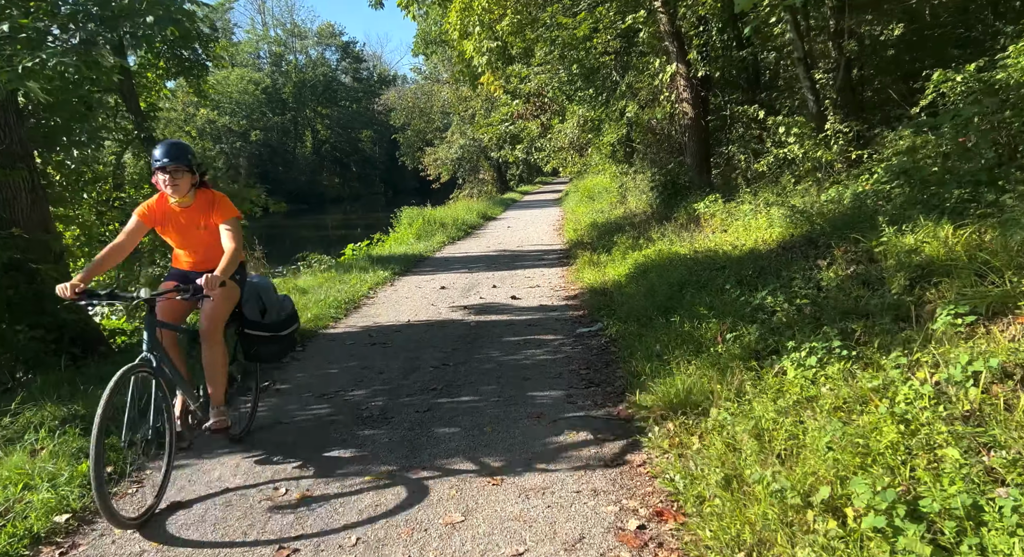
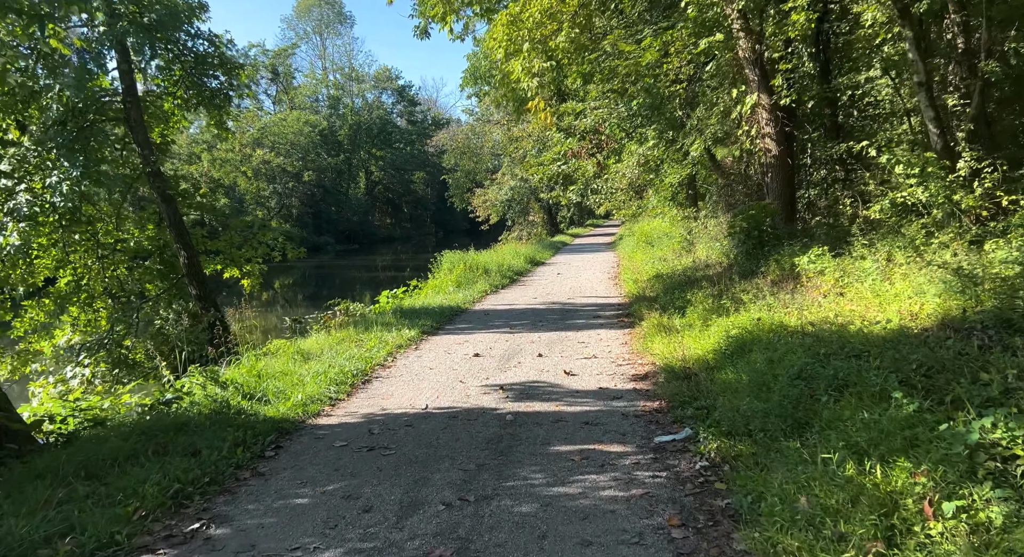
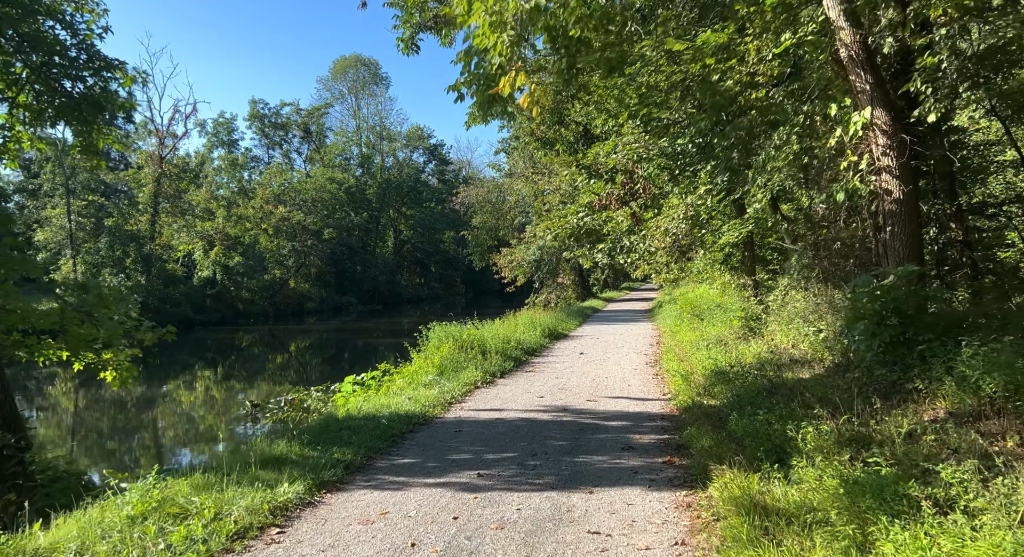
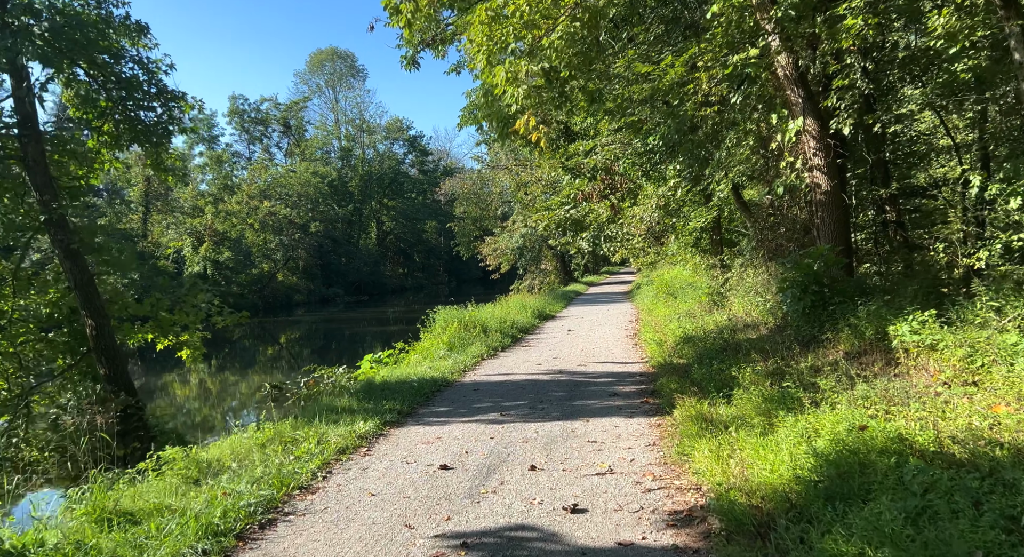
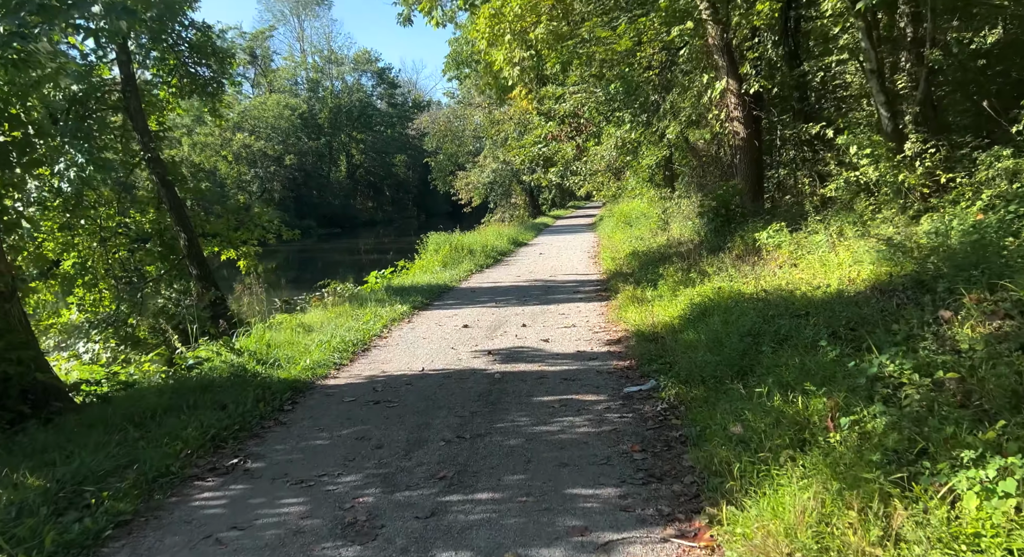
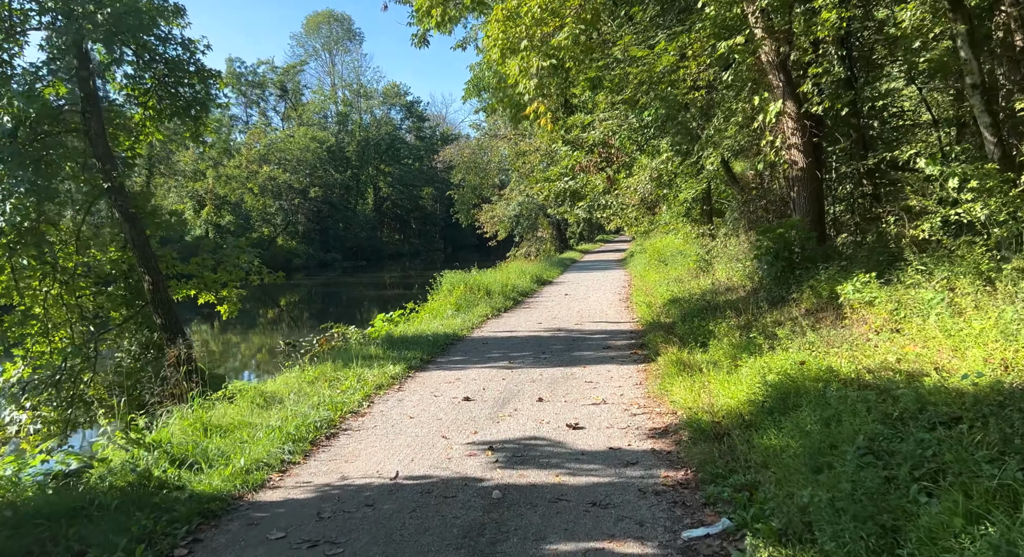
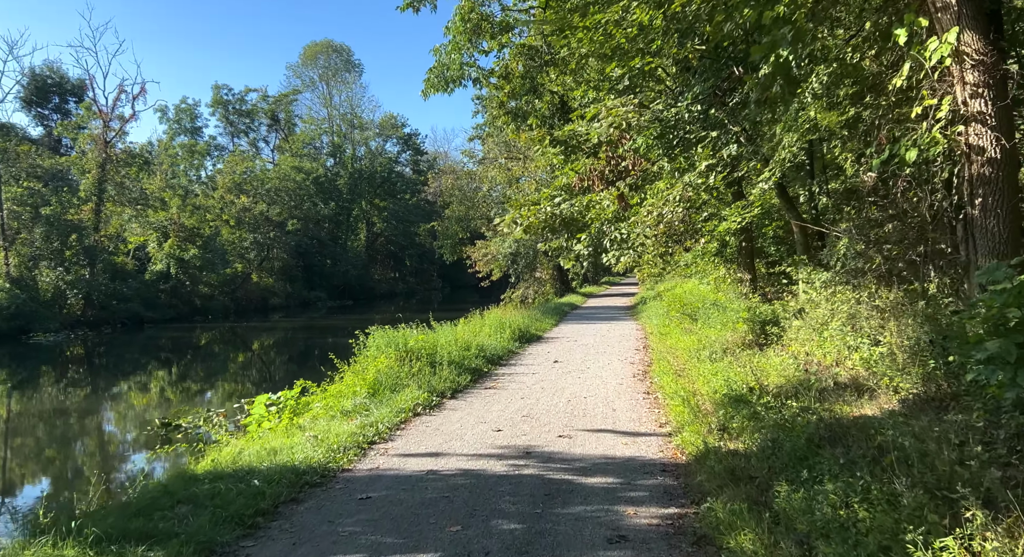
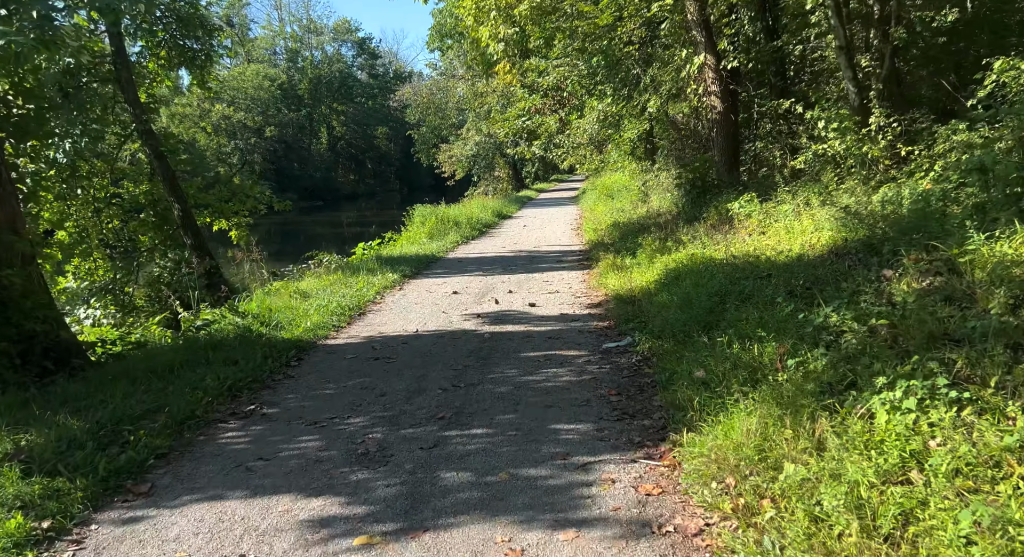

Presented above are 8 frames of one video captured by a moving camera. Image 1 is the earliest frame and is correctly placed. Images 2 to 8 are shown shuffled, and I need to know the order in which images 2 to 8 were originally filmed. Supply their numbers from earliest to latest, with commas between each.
8, 5, 2, 6, 4, 3, 7
